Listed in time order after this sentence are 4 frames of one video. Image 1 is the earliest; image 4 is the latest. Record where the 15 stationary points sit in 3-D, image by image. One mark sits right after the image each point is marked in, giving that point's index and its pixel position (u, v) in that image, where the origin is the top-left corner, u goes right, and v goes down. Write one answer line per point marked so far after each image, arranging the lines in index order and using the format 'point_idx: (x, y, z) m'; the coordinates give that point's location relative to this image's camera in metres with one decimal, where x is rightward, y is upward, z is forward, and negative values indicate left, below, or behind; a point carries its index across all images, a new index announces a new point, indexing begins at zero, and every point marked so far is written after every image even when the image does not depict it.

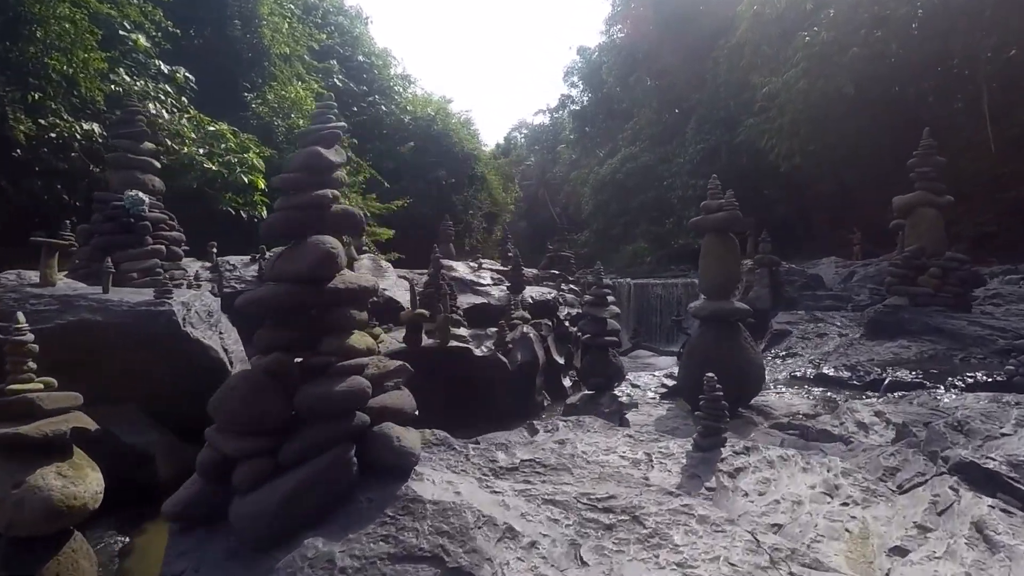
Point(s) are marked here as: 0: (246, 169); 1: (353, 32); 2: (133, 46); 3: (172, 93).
0: (-4.3, +2.1, +9.6) m
1: (-5.5, +9.2, +19.6) m
2: (-6.2, +4.1, +9.5) m
3: (-5.7, +3.5, +9.8) m
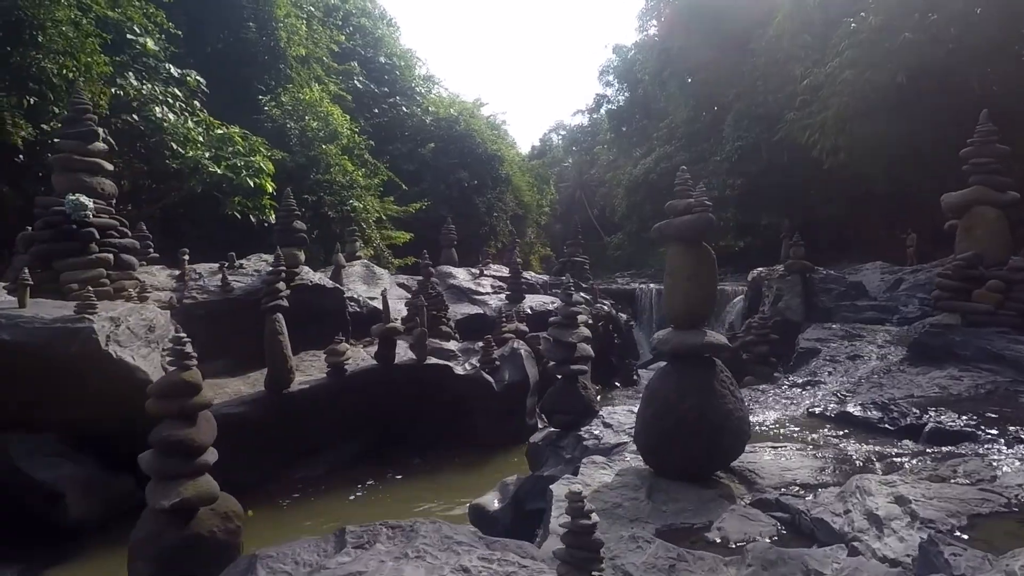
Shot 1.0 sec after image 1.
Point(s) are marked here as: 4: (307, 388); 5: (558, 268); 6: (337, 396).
0: (-4.3, +2.0, +9.3) m
1: (-4.8, +9.1, +19.3) m
2: (-6.1, +4.0, +9.3) m
3: (-5.6, +3.4, +9.5) m
4: (-1.9, -0.9, +5.1) m
5: (+0.9, +0.4, +11.4) m
6: (-1.7, -1.1, +5.4) m
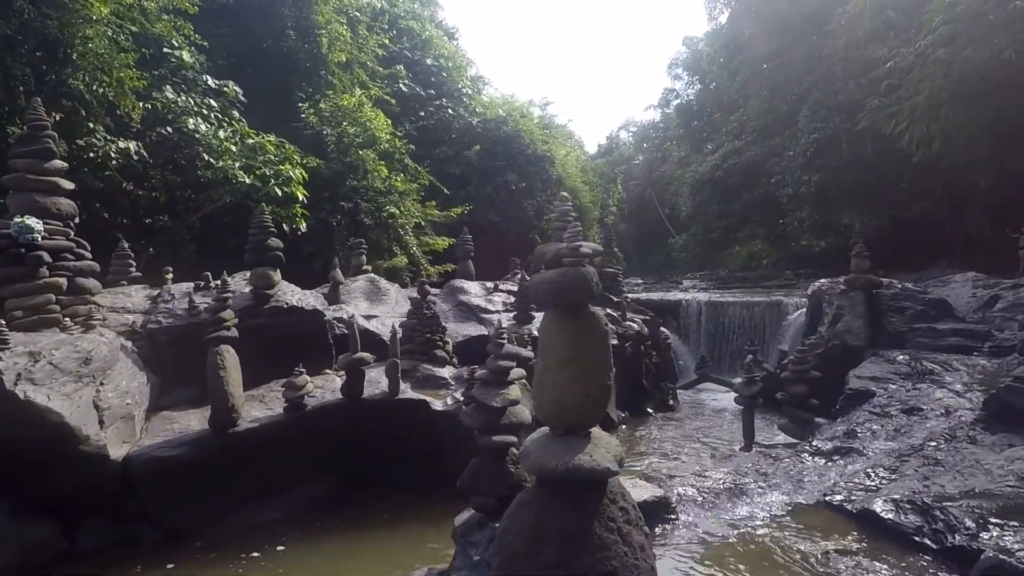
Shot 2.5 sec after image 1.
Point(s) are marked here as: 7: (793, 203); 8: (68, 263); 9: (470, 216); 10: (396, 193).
0: (-4.0, +1.8, +9.0) m
1: (-3.2, +8.9, +19.1) m
2: (-5.8, +3.8, +9.3) m
3: (-5.3, +3.1, +9.4) m
4: (-2.2, -1.2, +4.6) m
5: (+1.5, +0.2, +10.5) m
6: (-1.9, -1.3, +4.9) m
7: (+7.3, +2.2, +14.3) m
8: (-4.0, +0.2, +4.9) m
9: (-1.5, +2.5, +19.1) m
10: (-2.8, +2.3, +13.1) m
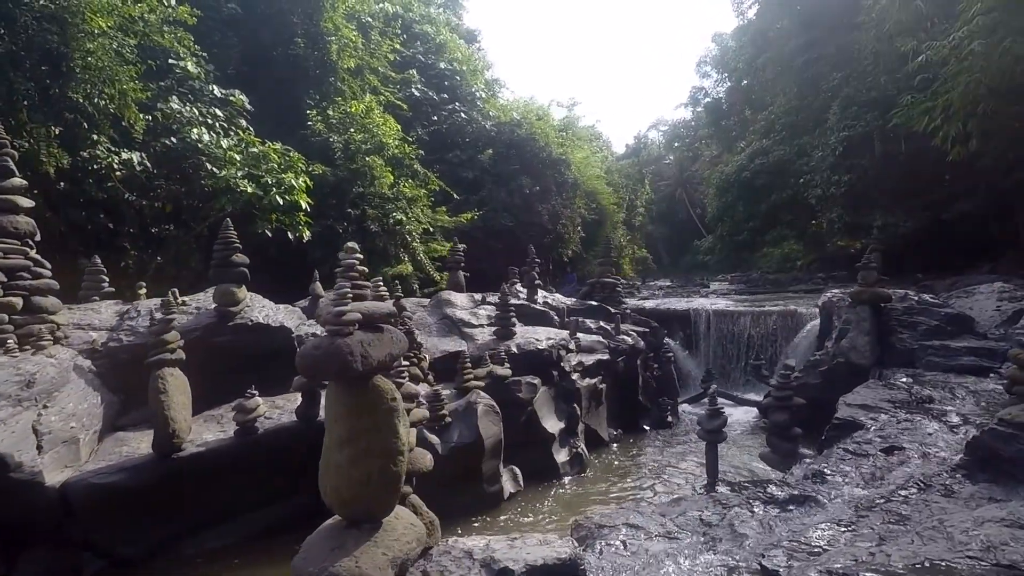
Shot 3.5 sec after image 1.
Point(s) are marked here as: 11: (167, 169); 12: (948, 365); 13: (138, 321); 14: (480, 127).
0: (-4.1, +1.6, +9.0) m
1: (-2.7, +8.7, +19.0) m
2: (-5.9, +3.6, +9.4) m
3: (-5.4, +3.0, +9.5) m
4: (-2.6, -1.3, +4.5) m
5: (+1.4, 0.0, +10.2) m
6: (-2.3, -1.5, +4.7) m
7: (+7.5, +2.0, +13.7) m
8: (-4.3, +0.1, +4.8) m
9: (-1.1, +2.3, +18.9) m
10: (-2.8, +2.1, +13.0) m
11: (-5.8, +1.9, +8.9) m
12: (+5.2, -0.9, +6.5) m
13: (-3.8, -0.3, +5.5) m
14: (-1.2, +5.6, +19.3) m
